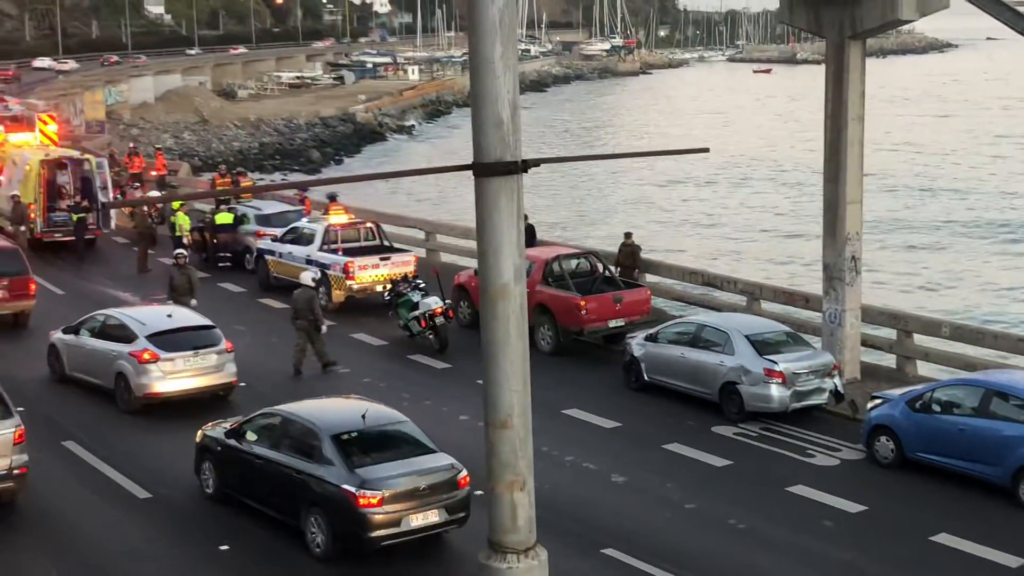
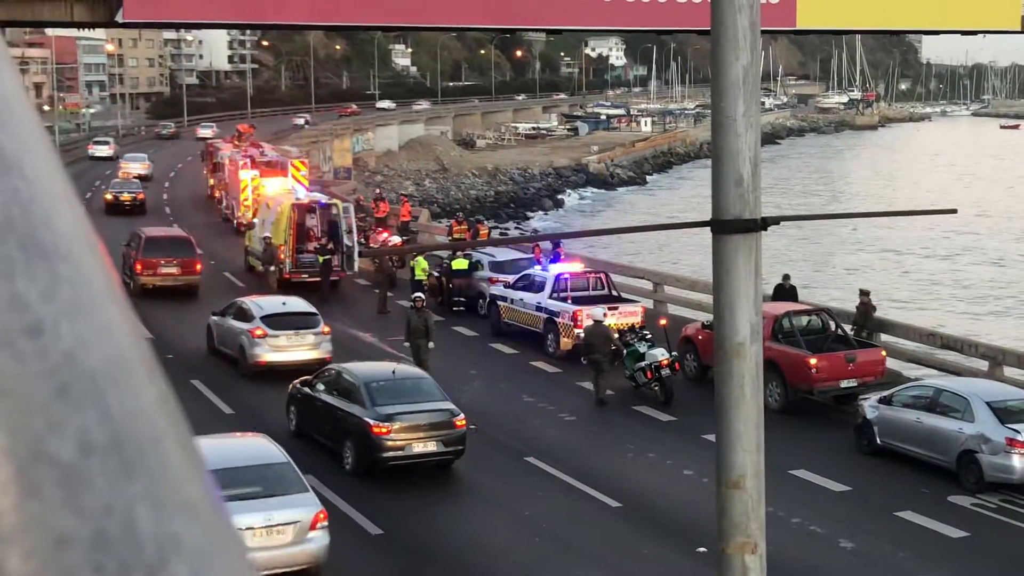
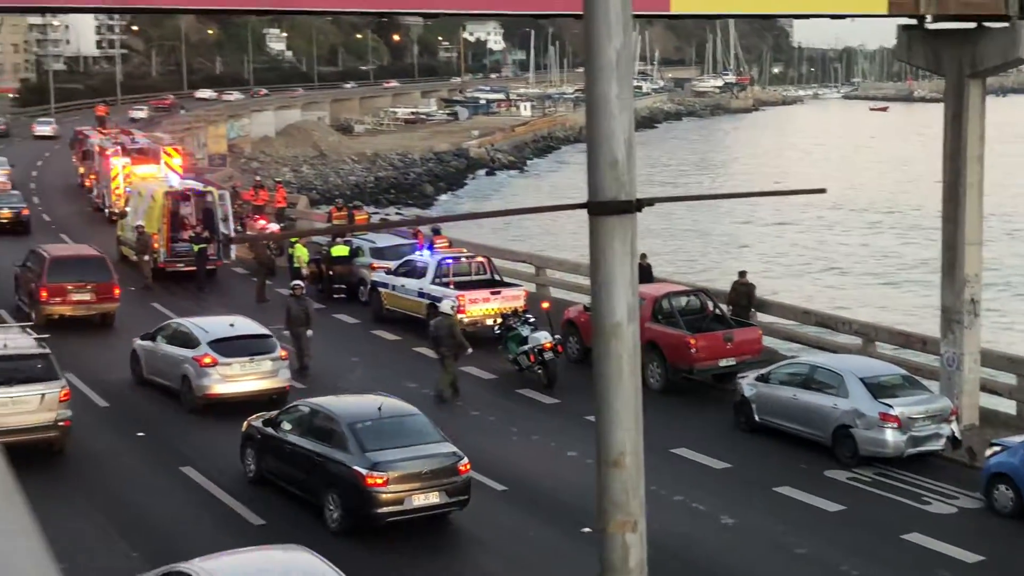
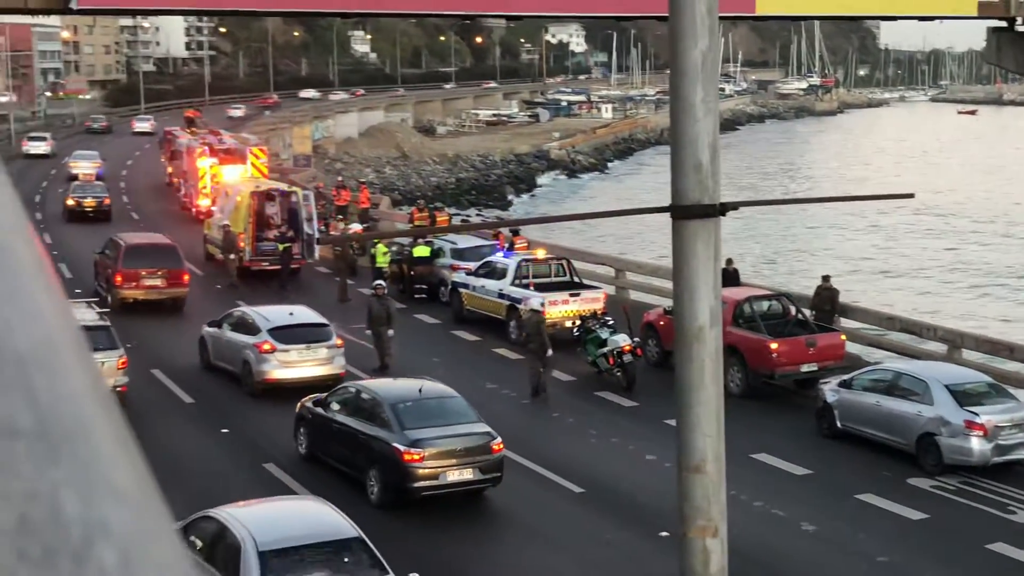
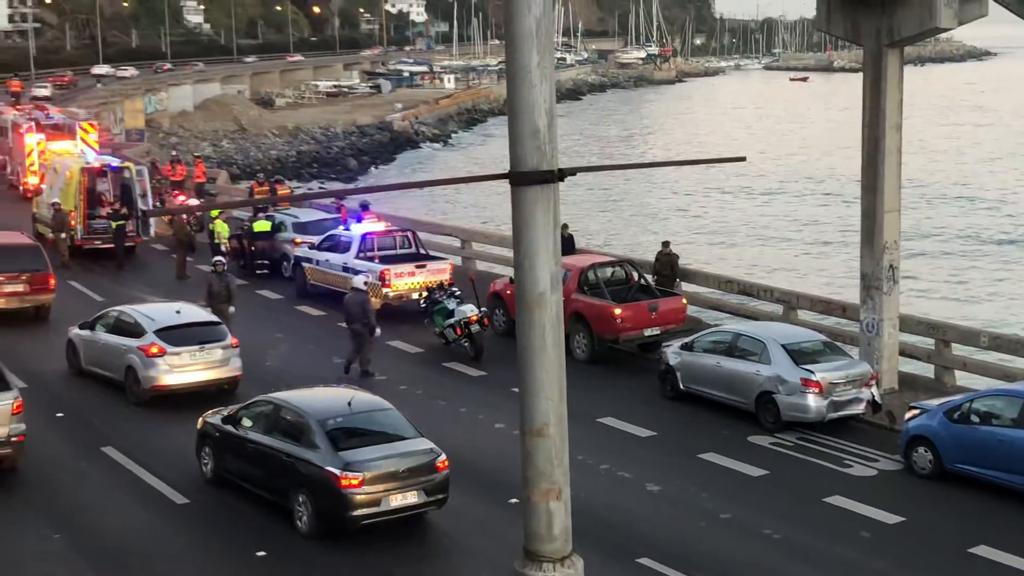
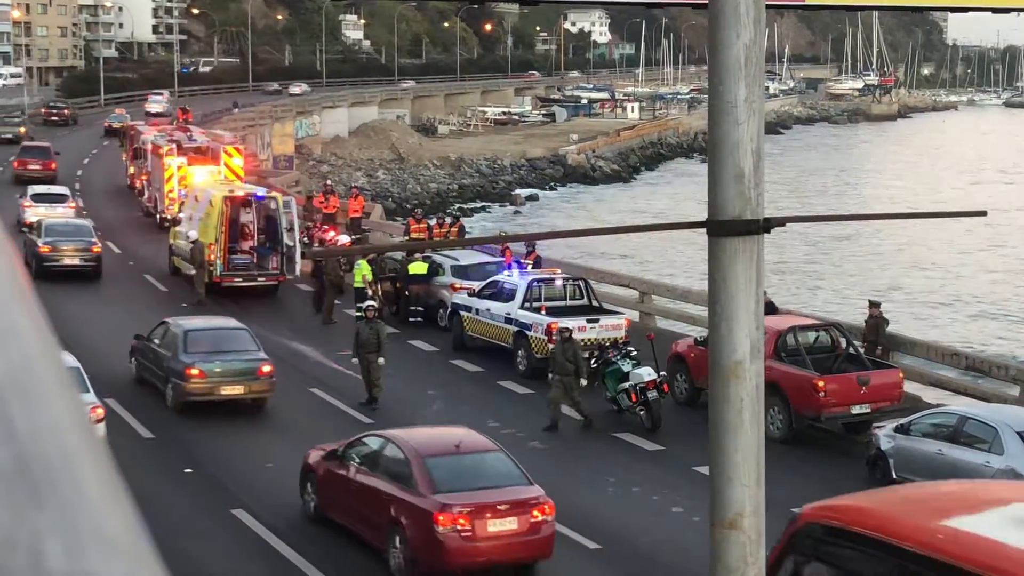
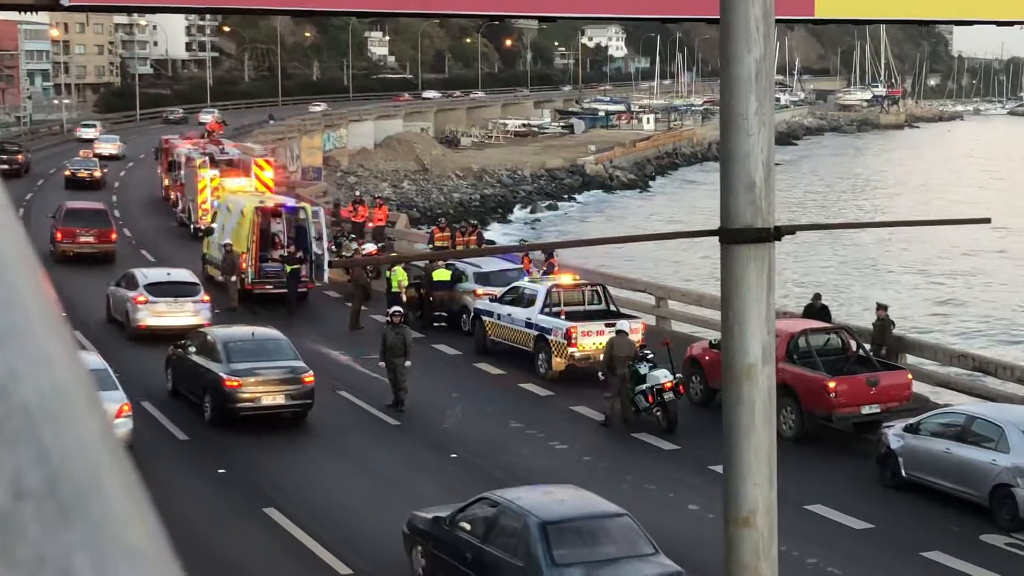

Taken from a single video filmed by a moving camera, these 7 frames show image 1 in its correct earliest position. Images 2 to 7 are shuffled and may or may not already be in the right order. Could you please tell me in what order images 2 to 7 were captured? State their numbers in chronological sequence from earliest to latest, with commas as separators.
5, 3, 4, 2, 7, 6
